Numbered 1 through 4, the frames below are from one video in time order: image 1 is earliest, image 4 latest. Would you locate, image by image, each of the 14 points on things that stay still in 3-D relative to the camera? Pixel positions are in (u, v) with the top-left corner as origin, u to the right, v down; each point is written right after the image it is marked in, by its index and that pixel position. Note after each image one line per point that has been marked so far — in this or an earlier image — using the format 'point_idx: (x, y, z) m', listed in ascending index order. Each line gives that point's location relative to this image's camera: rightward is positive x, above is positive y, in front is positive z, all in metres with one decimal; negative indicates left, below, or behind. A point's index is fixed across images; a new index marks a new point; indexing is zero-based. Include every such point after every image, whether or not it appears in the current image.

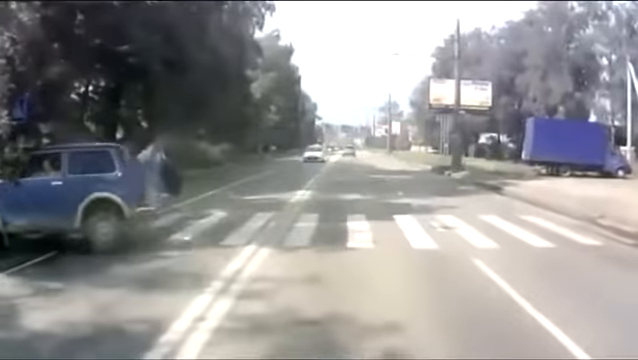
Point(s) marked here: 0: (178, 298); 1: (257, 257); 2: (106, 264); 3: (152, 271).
0: (-1.4, -1.2, +8.5) m
1: (-0.8, -1.0, +11.5) m
2: (-2.7, -1.1, +11.1) m
3: (-2.0, -1.1, +10.3) m
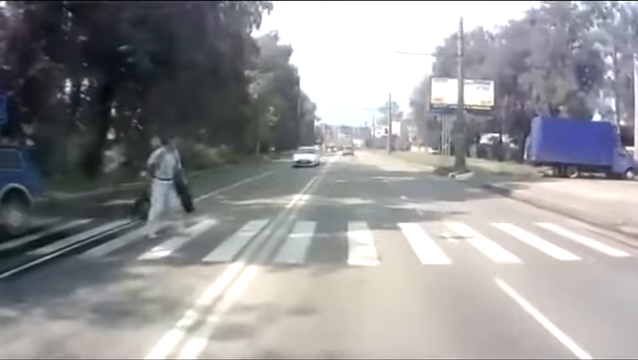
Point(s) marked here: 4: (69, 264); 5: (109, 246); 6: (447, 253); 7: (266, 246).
0: (-1.4, -1.3, +7.1) m
1: (-0.9, -1.1, +10.1) m
2: (-2.8, -1.2, +9.7) m
3: (-2.0, -1.2, +8.9) m
4: (-3.3, -1.1, +11.7) m
5: (-3.4, -1.1, +14.0) m
6: (+1.9, -1.1, +13.1) m
7: (-0.8, -1.0, +13.5) m
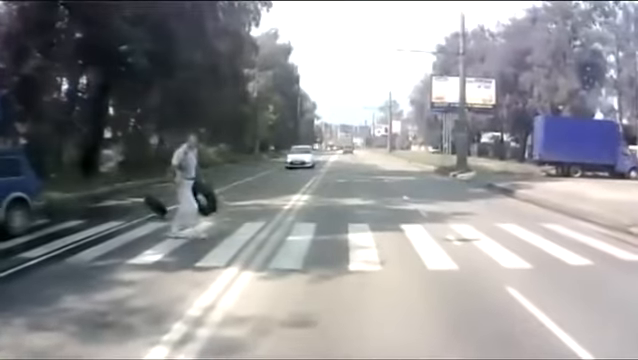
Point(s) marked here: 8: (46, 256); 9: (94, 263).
0: (-1.4, -1.3, +6.5) m
1: (-0.9, -1.1, +9.5) m
2: (-2.8, -1.2, +9.2) m
3: (-2.0, -1.2, +8.3) m
4: (-3.4, -1.1, +11.1) m
5: (-3.4, -1.1, +13.5) m
6: (+1.9, -1.1, +12.5) m
7: (-0.8, -1.0, +13.0) m
8: (-4.0, -1.1, +12.7) m
9: (-3.0, -1.1, +11.6) m
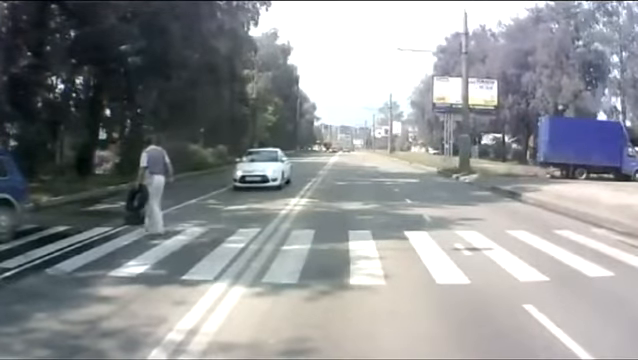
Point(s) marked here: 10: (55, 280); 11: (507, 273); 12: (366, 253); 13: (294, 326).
0: (-1.4, -1.3, +5.7) m
1: (-0.9, -1.2, +8.7) m
2: (-2.8, -1.2, +8.4) m
3: (-2.1, -1.2, +7.5) m
4: (-3.4, -1.2, +10.3) m
5: (-3.4, -1.1, +12.7) m
6: (+1.9, -1.2, +11.7) m
7: (-0.8, -1.1, +12.2) m
8: (-4.0, -1.2, +11.8) m
9: (-3.0, -1.2, +10.7) m
10: (-3.1, -1.2, +10.4) m
11: (+2.4, -1.2, +11.4) m
12: (+0.7, -1.1, +13.1) m
13: (-0.2, -1.3, +7.7) m
